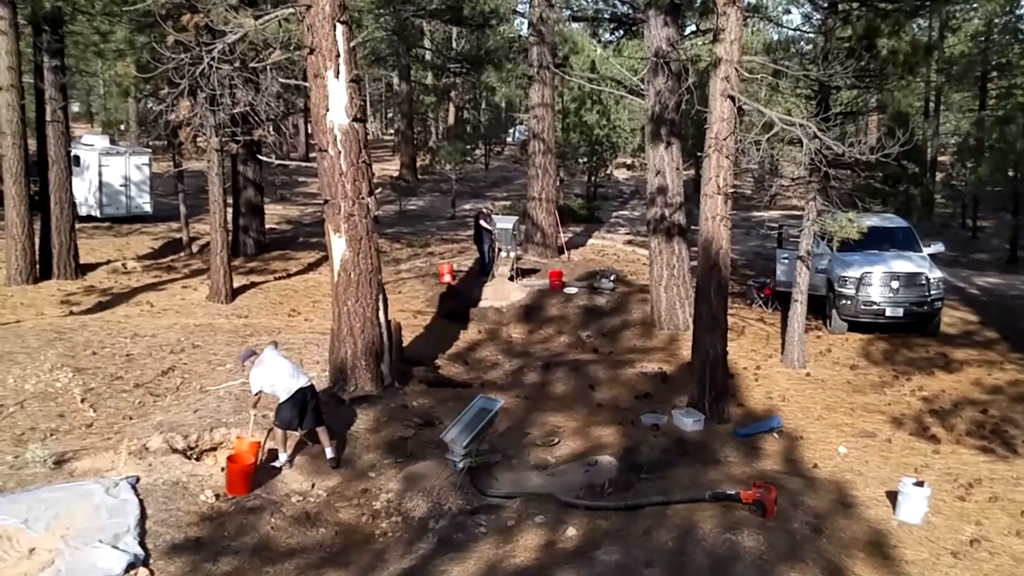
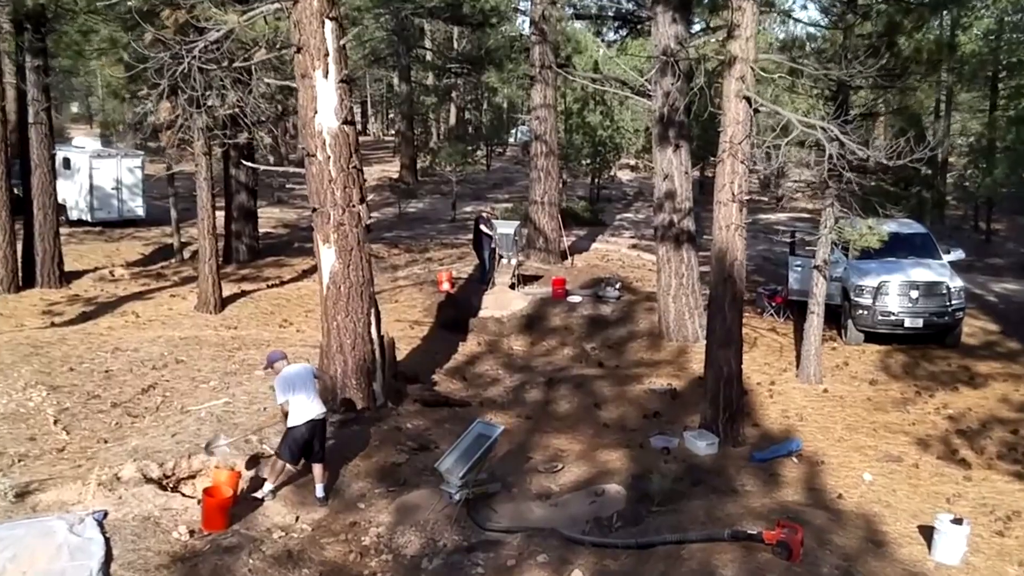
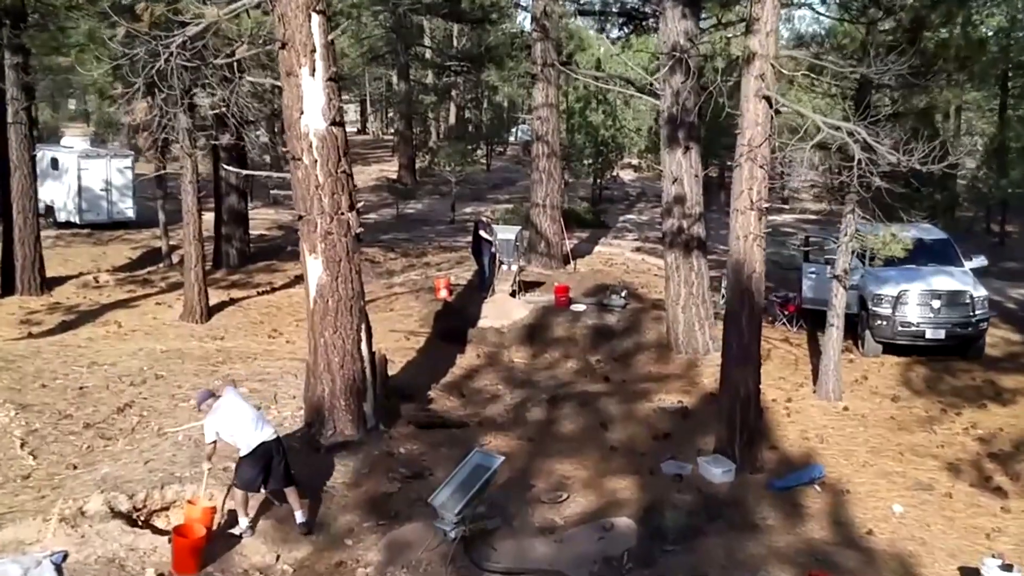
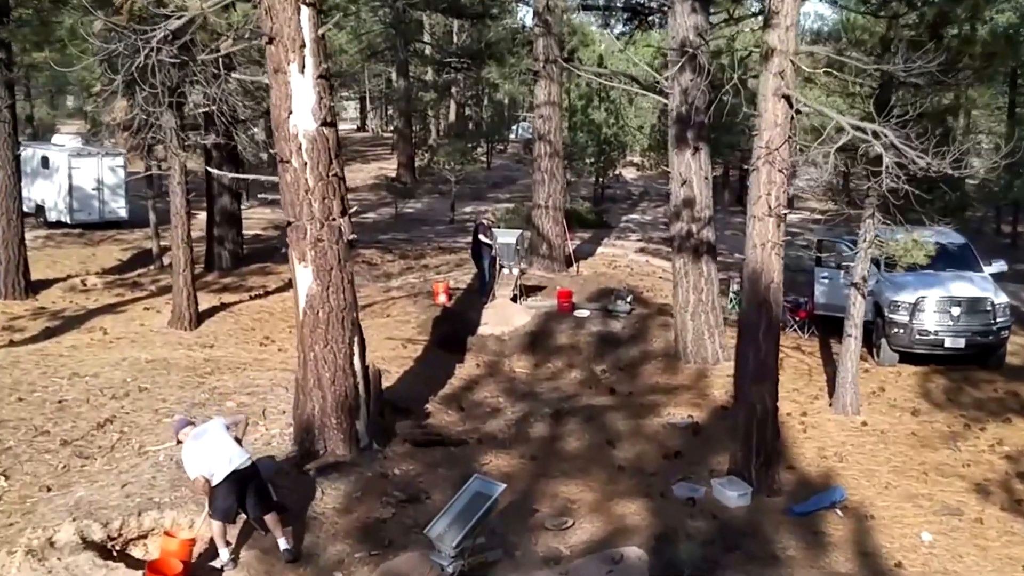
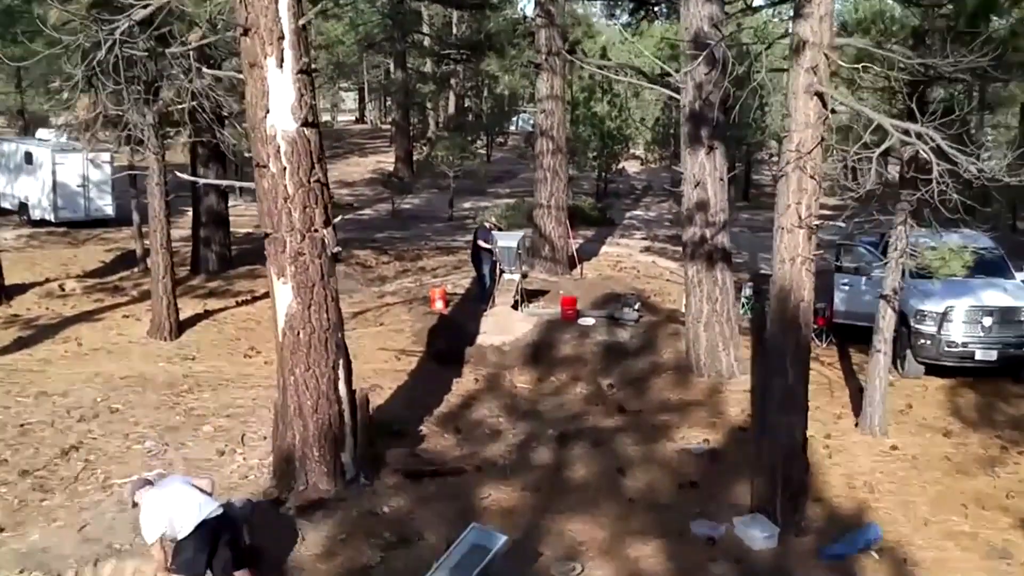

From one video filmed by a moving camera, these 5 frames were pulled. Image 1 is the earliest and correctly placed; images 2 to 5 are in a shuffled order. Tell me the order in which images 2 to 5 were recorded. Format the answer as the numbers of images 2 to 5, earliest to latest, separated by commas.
2, 3, 4, 5
